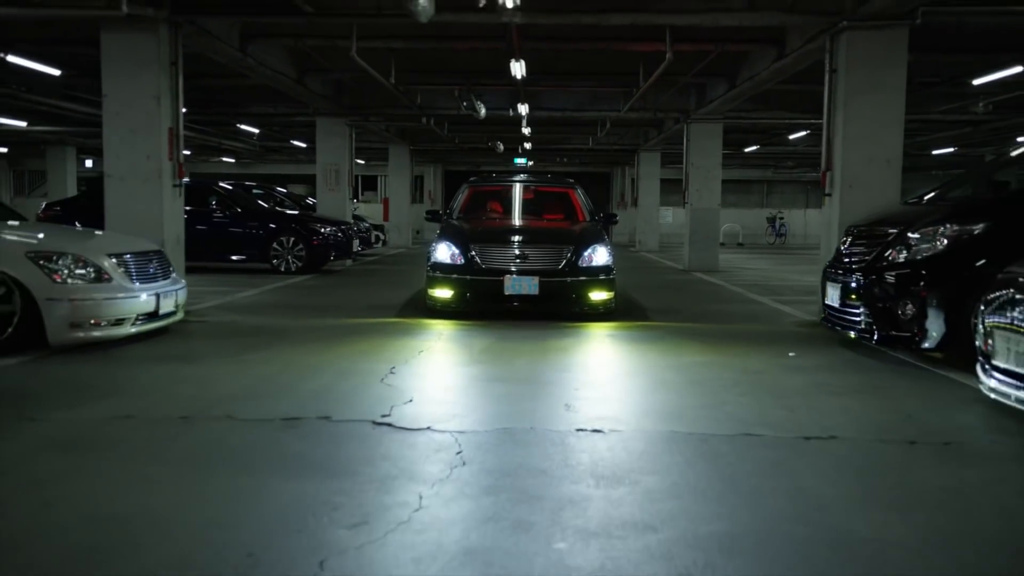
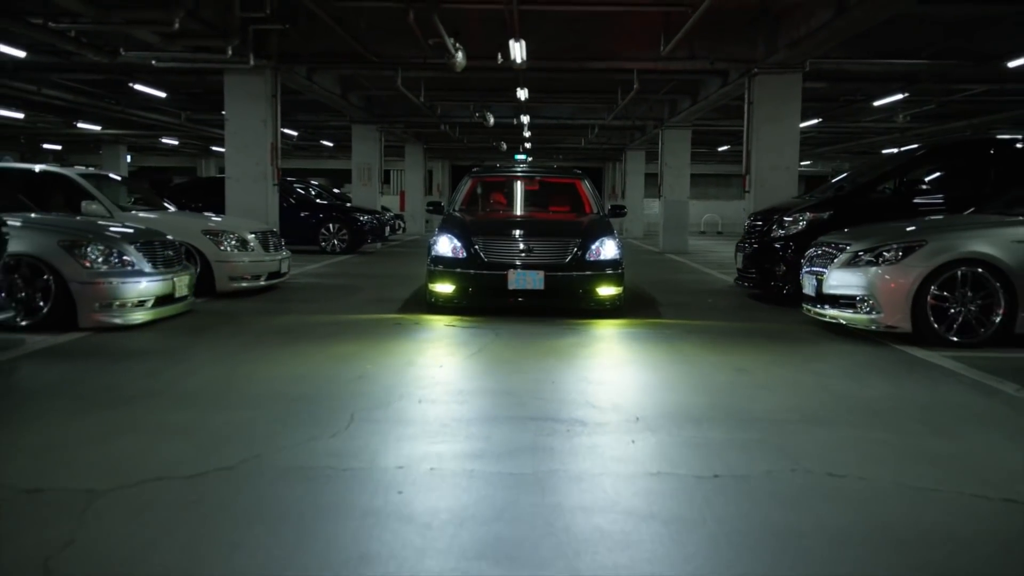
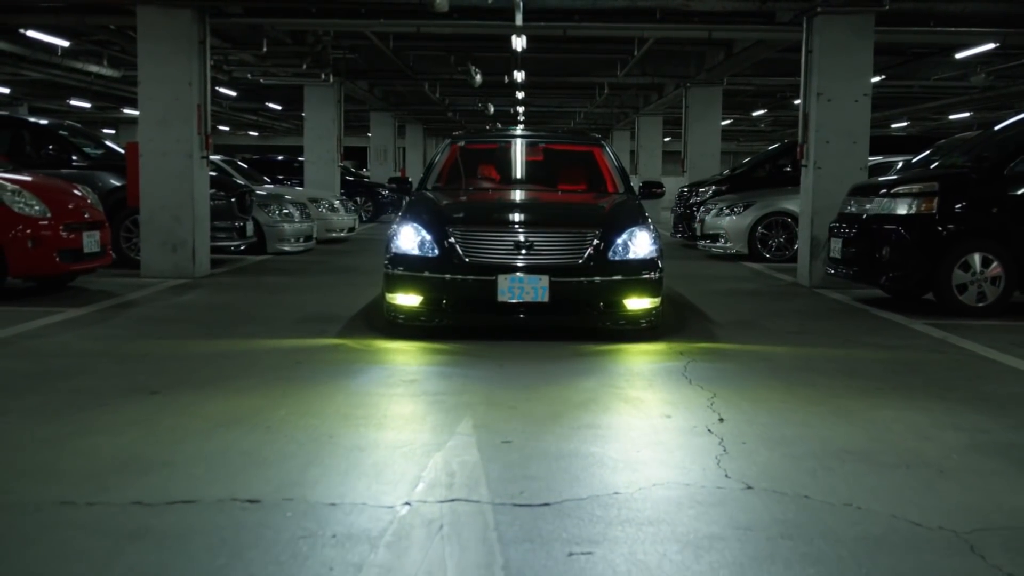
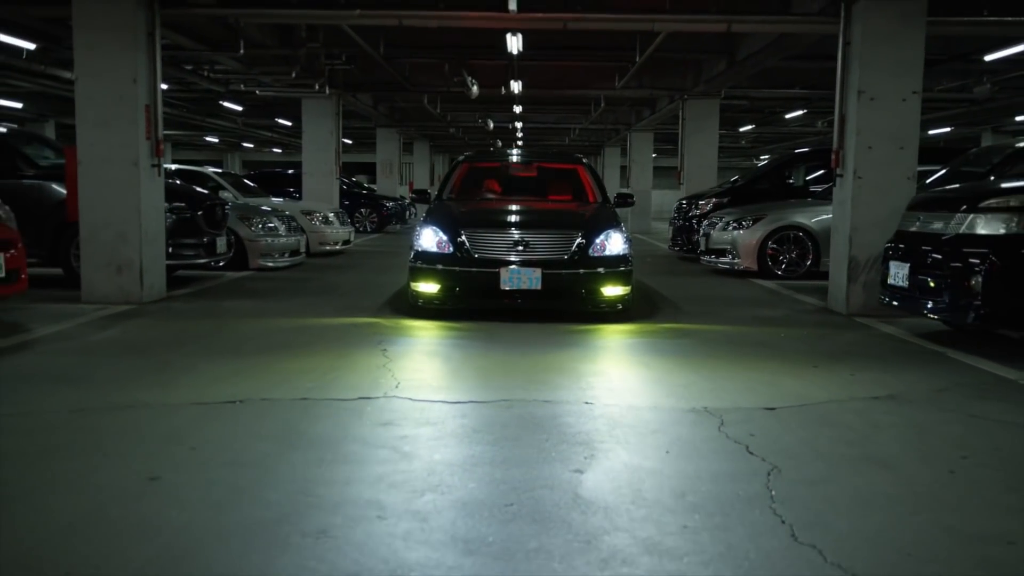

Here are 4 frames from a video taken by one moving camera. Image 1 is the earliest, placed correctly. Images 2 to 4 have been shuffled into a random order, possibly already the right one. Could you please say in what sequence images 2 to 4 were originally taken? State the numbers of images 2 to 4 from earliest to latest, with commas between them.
2, 4, 3
